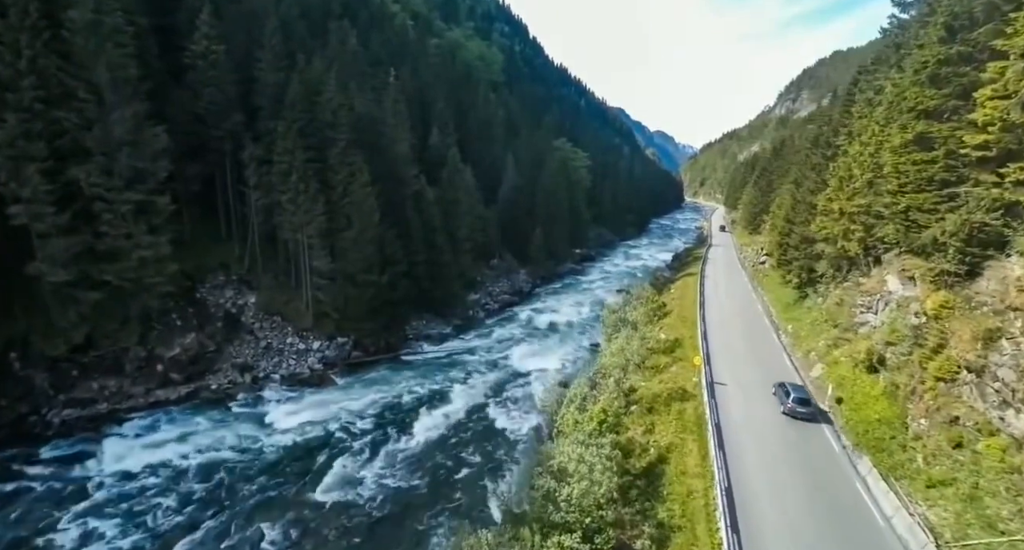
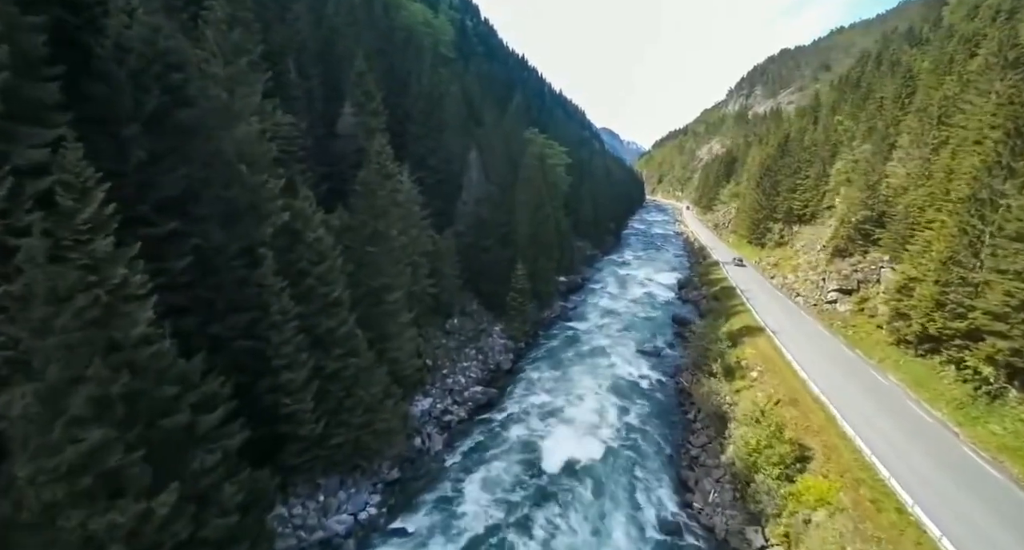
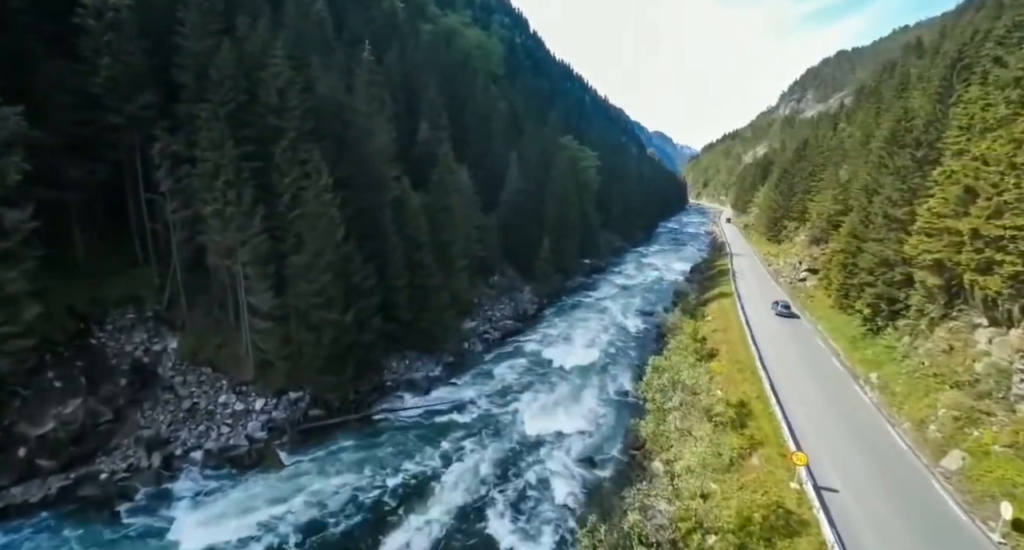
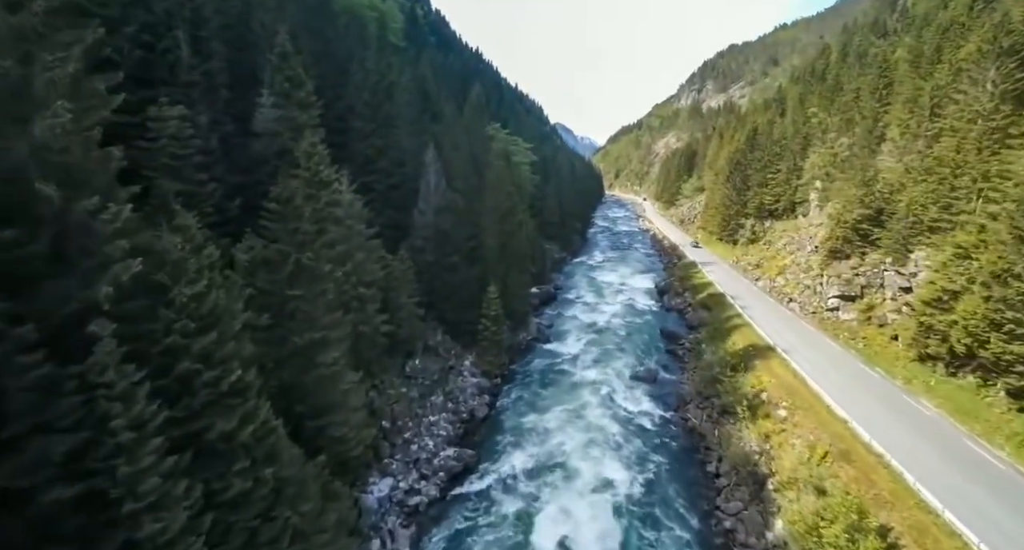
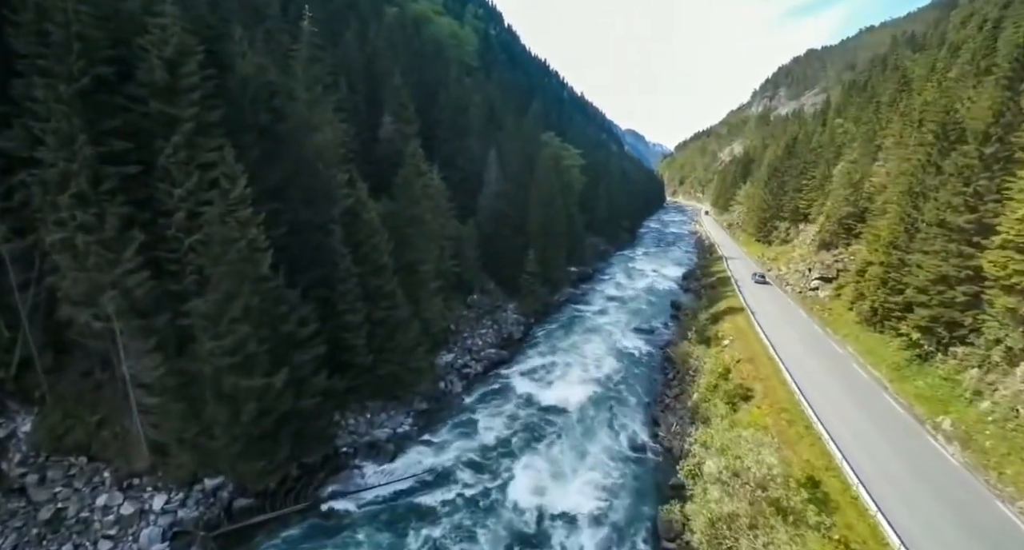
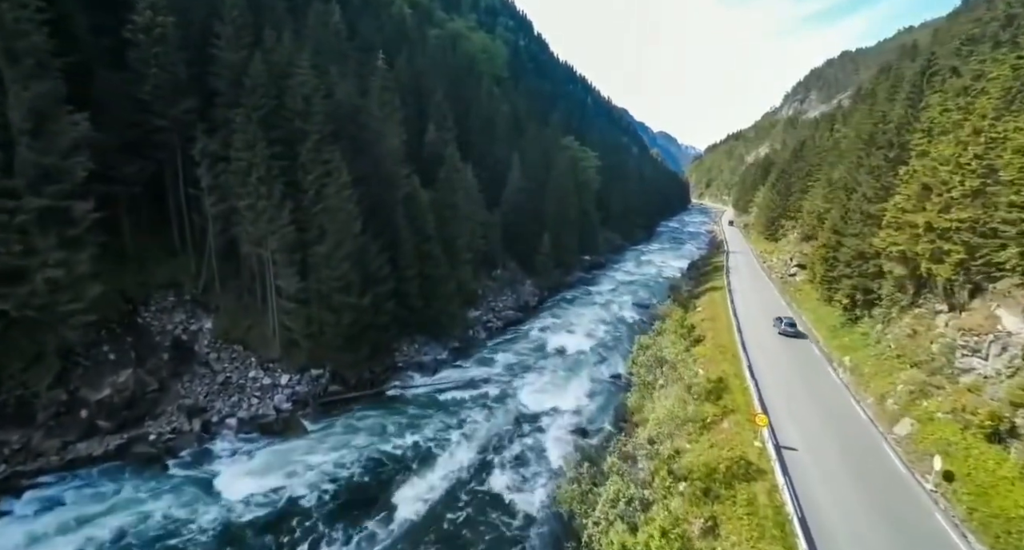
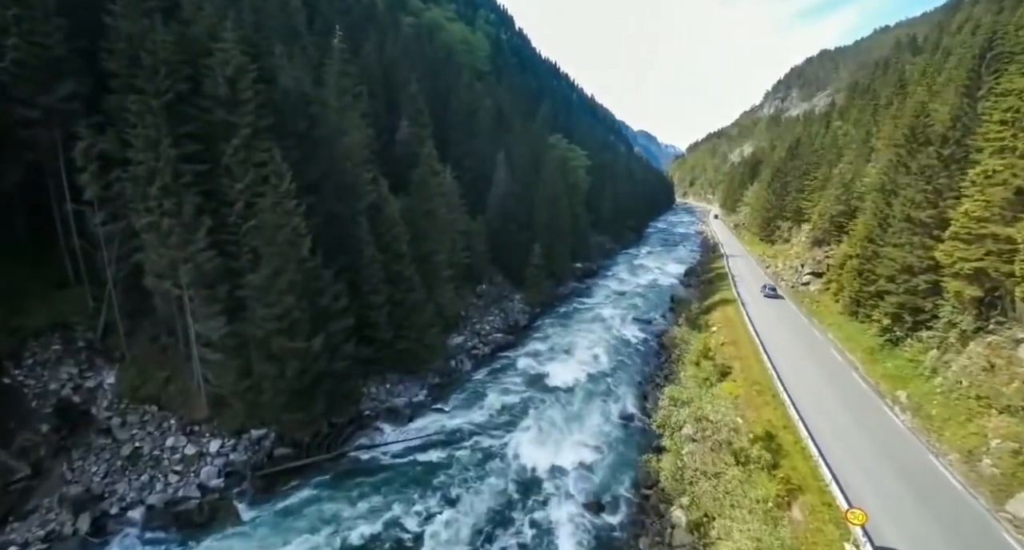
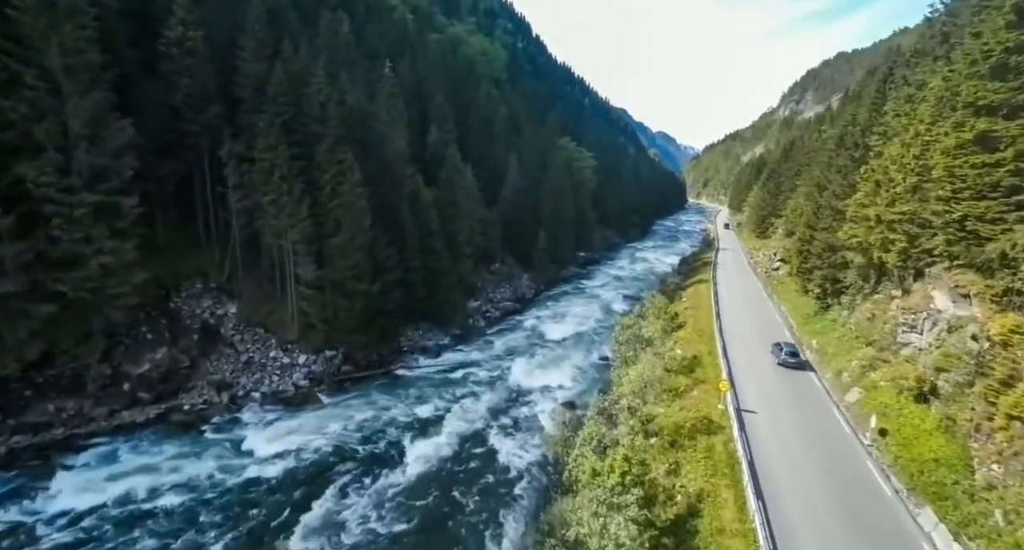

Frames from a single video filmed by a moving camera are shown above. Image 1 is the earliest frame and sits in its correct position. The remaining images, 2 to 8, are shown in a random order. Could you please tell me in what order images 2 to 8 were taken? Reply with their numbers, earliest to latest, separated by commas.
8, 6, 3, 7, 5, 2, 4
